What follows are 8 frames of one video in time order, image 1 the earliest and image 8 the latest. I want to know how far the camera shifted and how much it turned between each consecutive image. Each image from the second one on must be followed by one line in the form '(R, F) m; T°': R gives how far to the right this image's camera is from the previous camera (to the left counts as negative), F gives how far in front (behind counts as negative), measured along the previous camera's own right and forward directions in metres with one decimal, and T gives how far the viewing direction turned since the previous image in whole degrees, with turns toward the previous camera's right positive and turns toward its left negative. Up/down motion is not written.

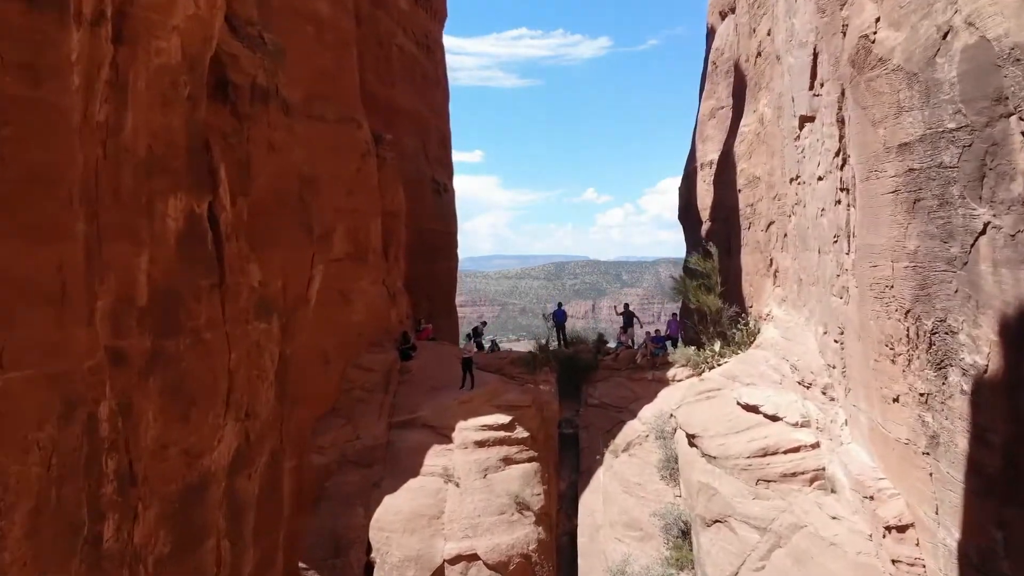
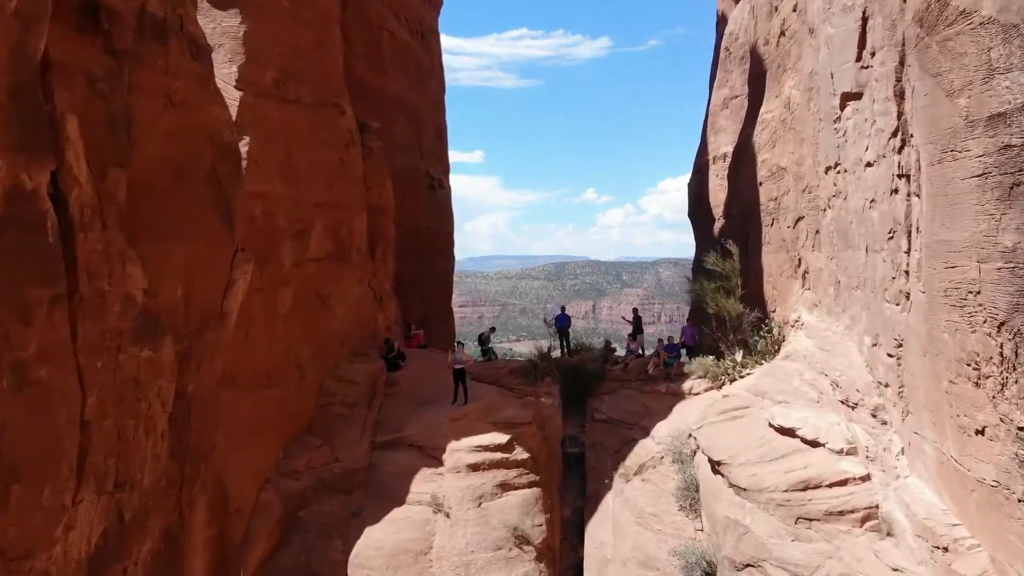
(0.0, +1.3) m; 0°
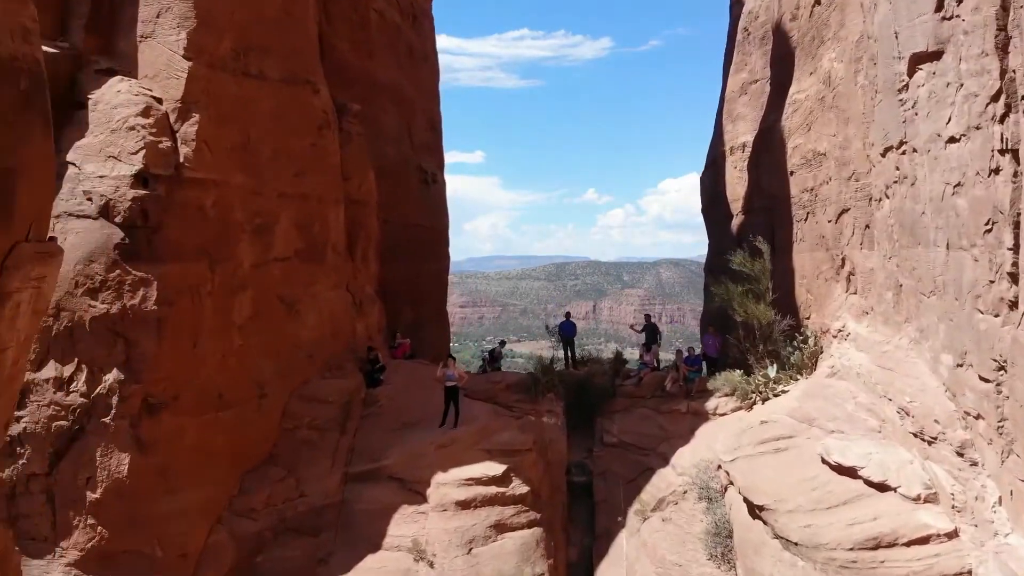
(+0.1, +1.5) m; 0°
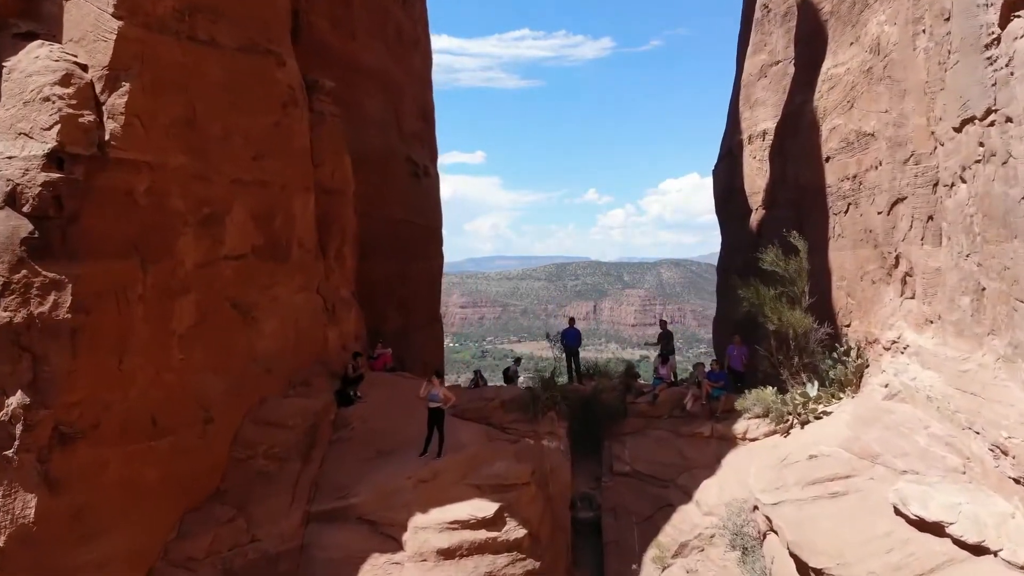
(+0.1, +1.4) m; 0°
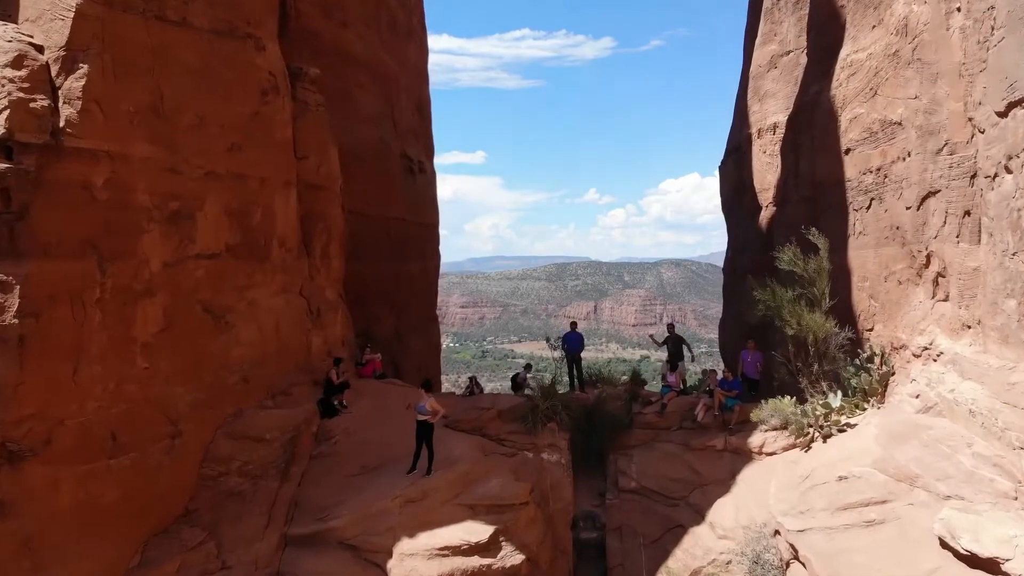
(+0.1, +0.6) m; 0°
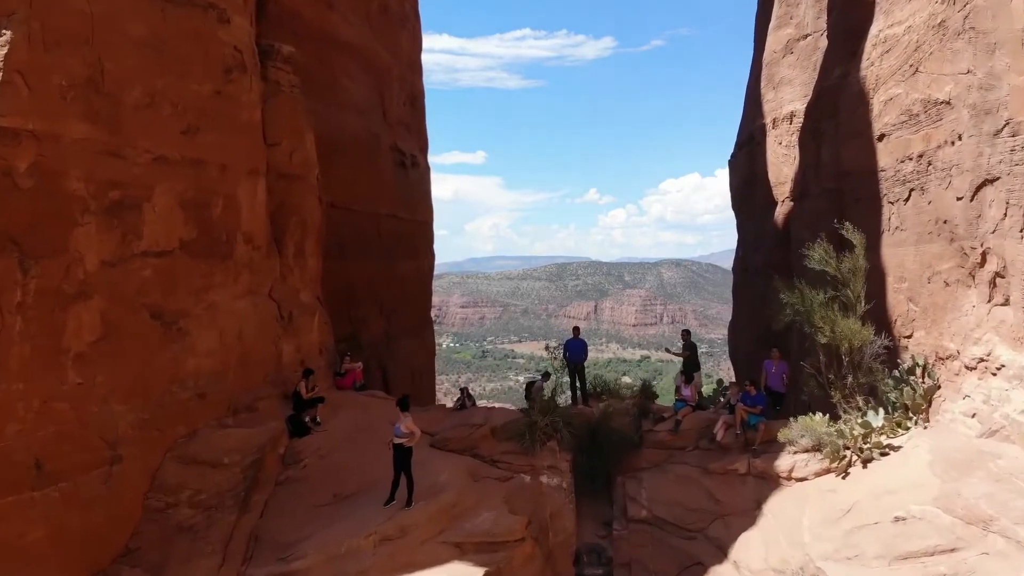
(+0.1, +0.9) m; 0°
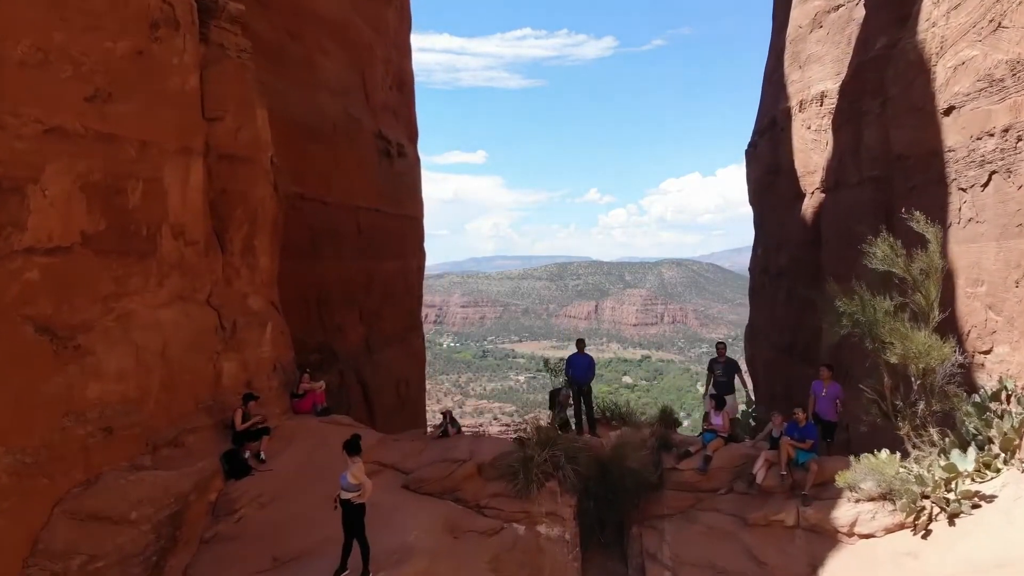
(+0.1, +1.4) m; 0°
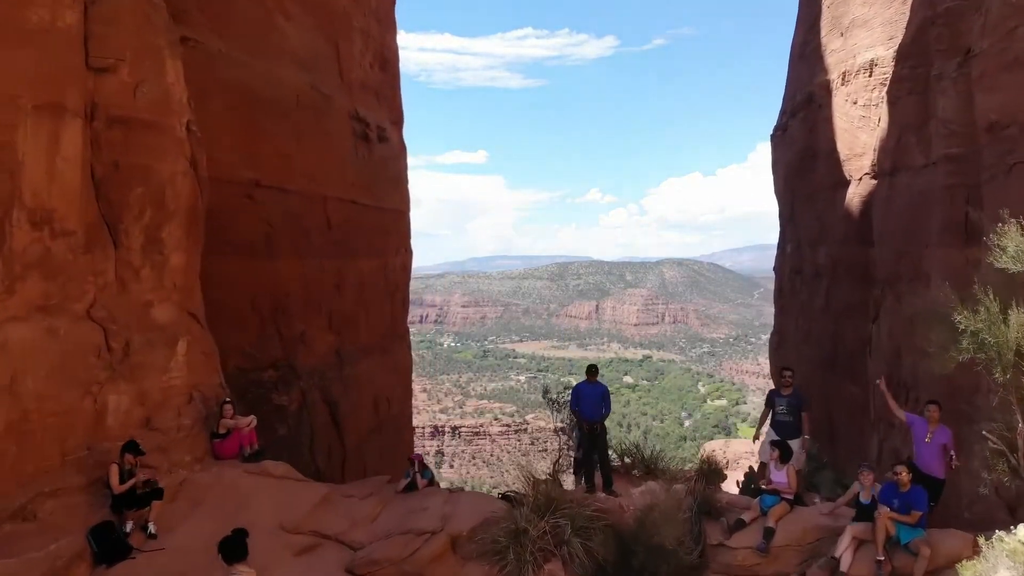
(+0.1, +1.6) m; 0°
